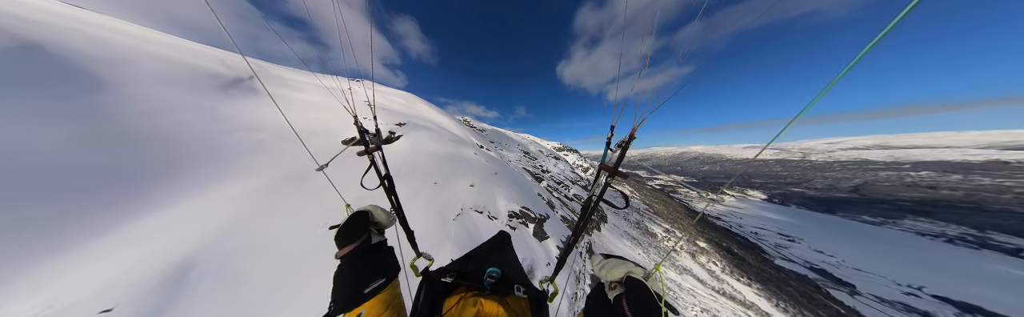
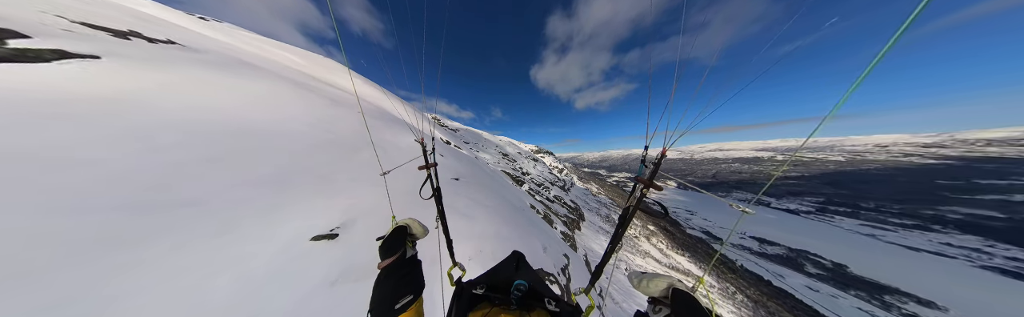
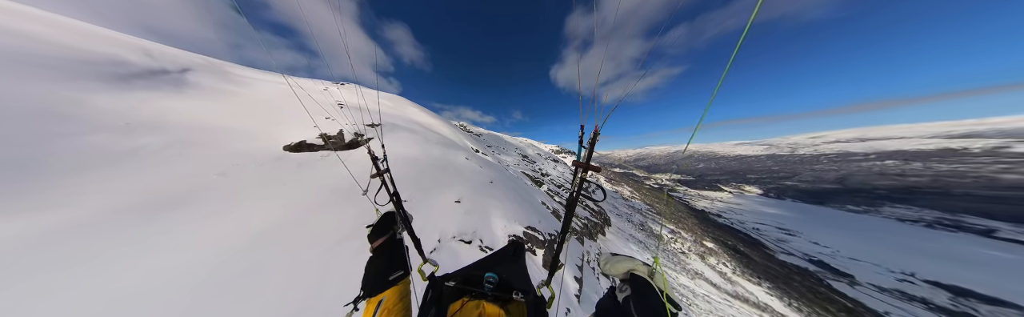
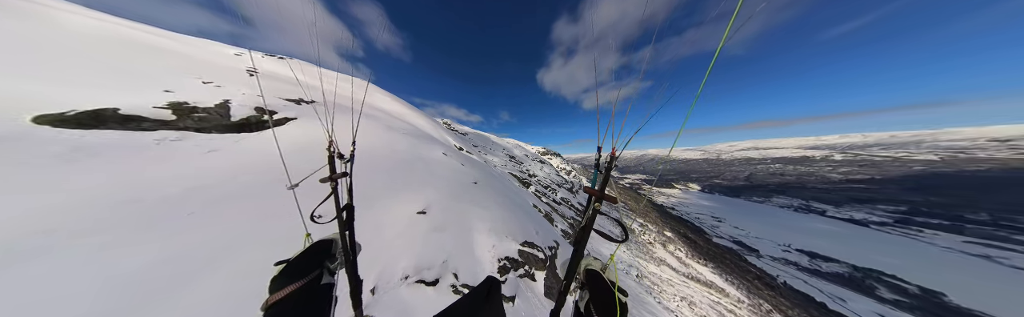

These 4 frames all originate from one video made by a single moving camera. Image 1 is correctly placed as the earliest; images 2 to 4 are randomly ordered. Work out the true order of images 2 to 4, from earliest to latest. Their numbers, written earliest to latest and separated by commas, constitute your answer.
3, 4, 2
